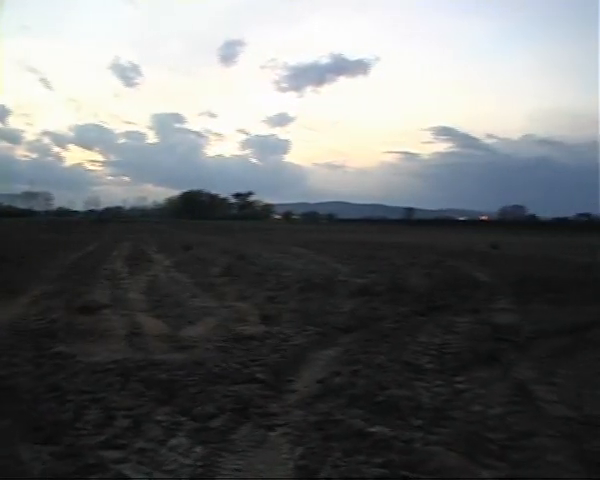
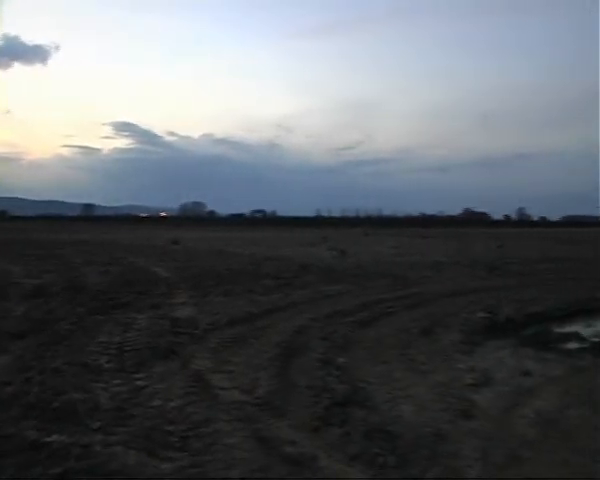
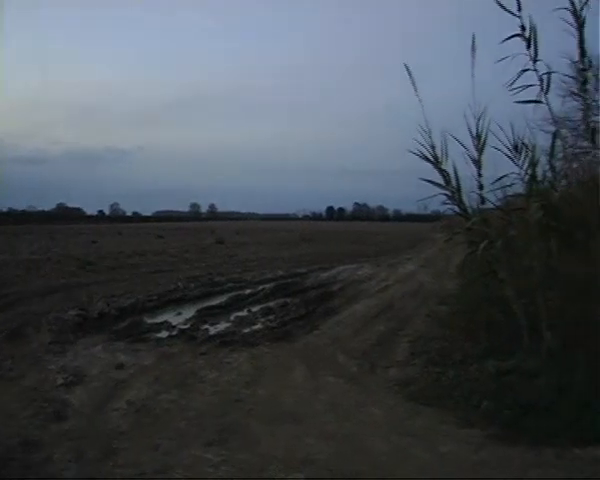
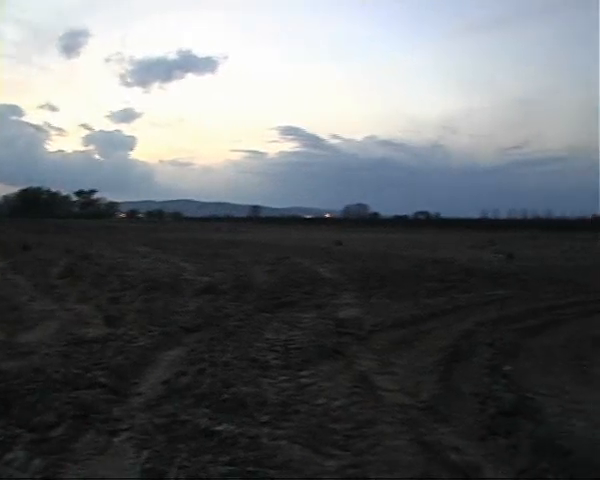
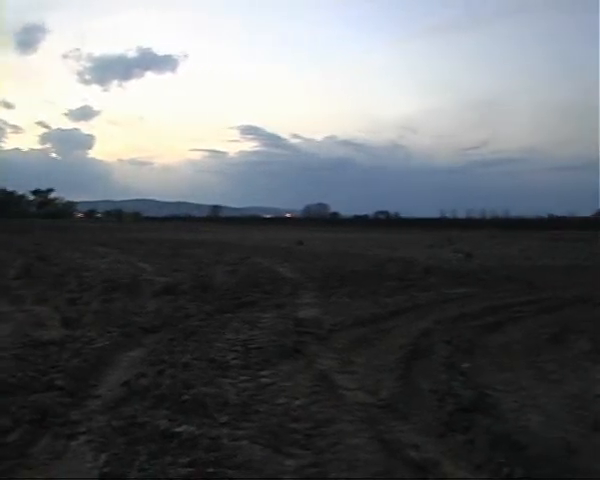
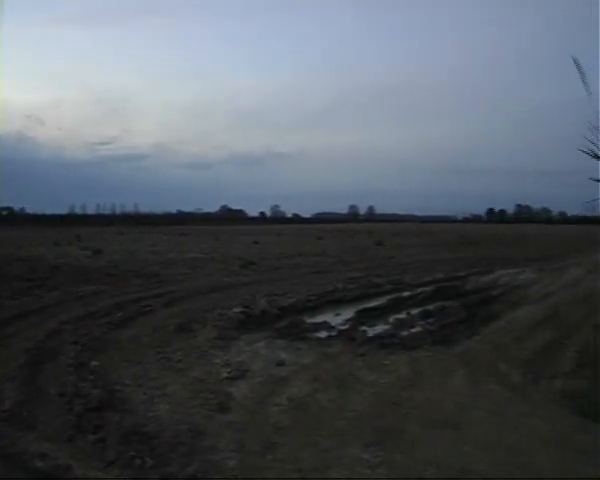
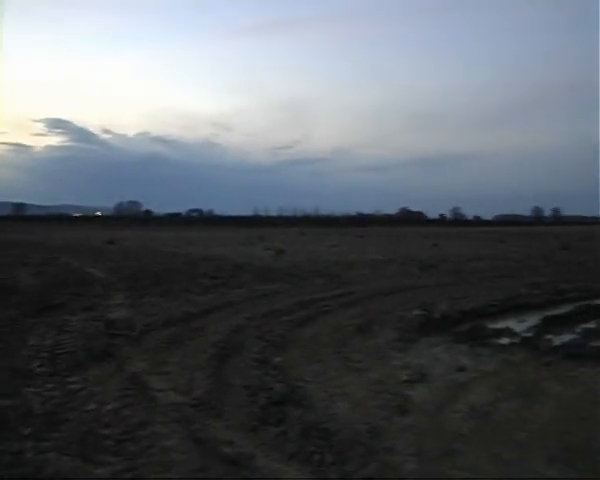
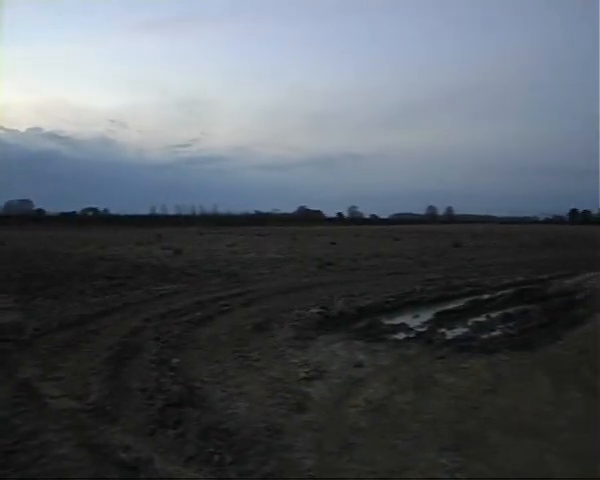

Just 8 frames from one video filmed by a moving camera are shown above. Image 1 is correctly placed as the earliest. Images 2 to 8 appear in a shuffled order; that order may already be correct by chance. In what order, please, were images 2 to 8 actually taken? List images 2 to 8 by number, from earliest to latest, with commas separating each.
4, 5, 2, 7, 8, 6, 3
